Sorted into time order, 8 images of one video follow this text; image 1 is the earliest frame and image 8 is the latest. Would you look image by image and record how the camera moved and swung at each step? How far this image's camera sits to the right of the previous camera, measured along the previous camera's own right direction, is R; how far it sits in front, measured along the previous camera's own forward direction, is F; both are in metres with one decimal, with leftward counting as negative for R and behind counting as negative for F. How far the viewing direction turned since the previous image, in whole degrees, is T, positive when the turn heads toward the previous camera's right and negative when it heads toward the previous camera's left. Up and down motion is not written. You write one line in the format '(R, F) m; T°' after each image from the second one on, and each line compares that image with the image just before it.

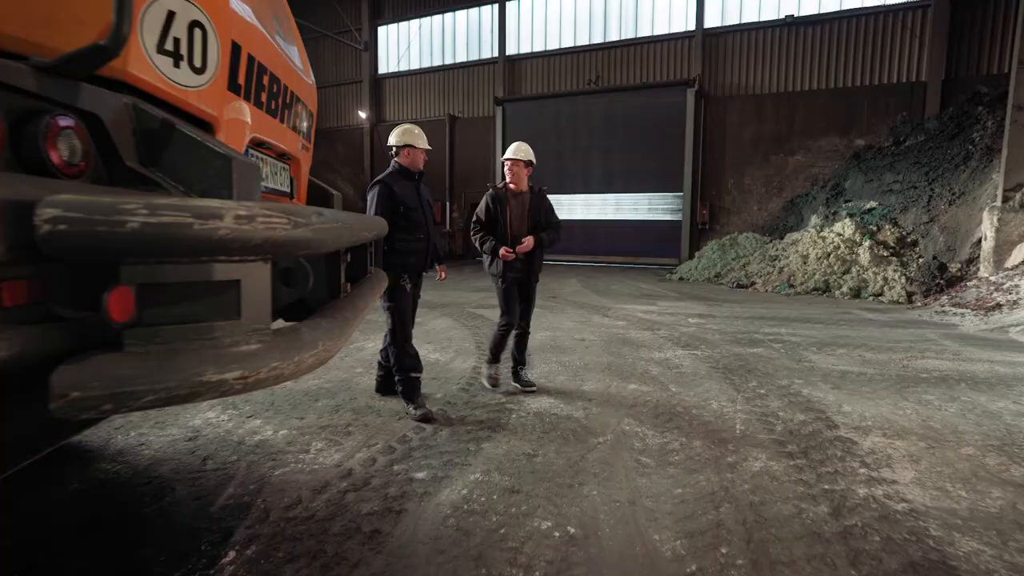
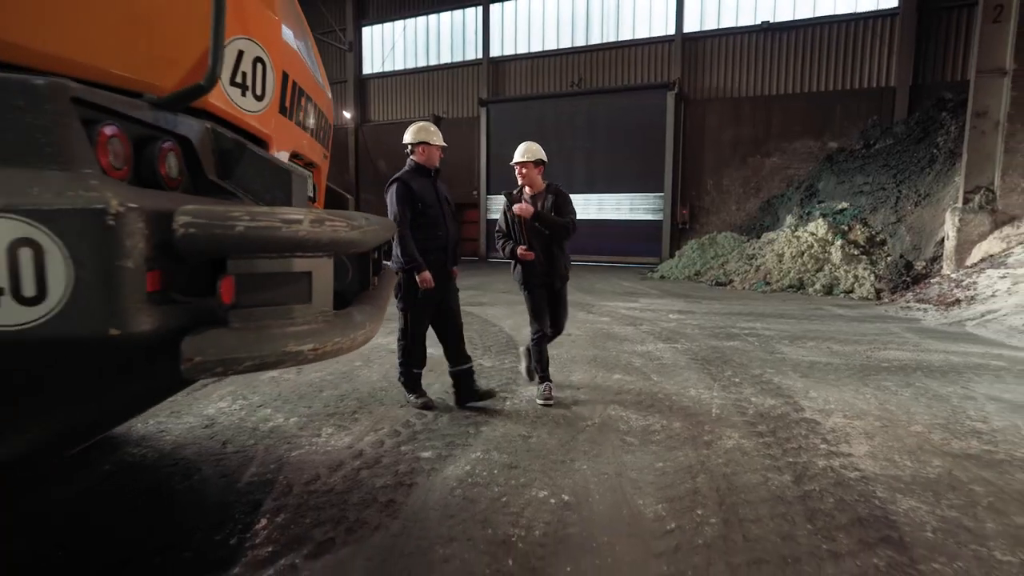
(-0.1, -0.3) m; +2°
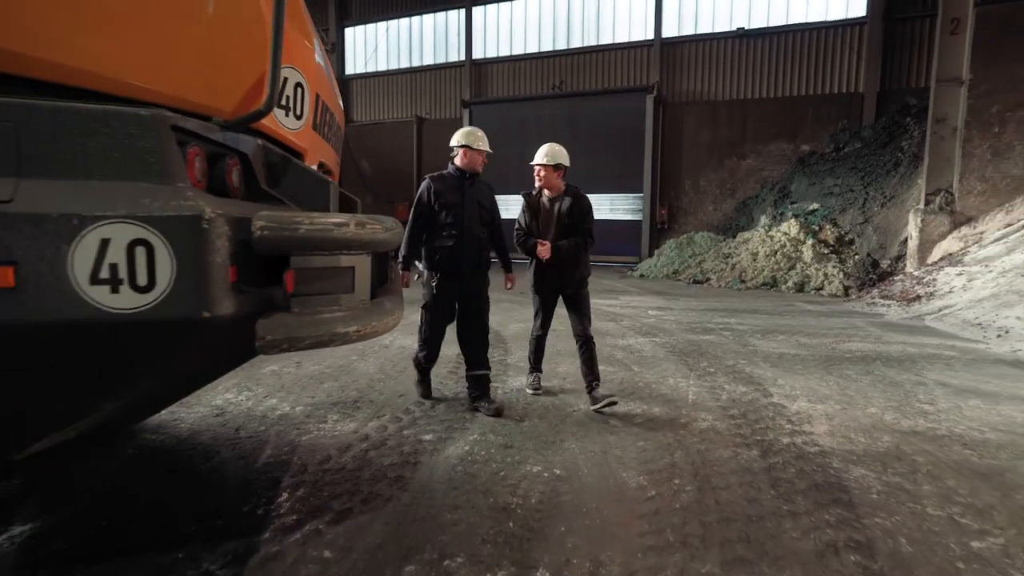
(-0.1, -0.2) m; +2°
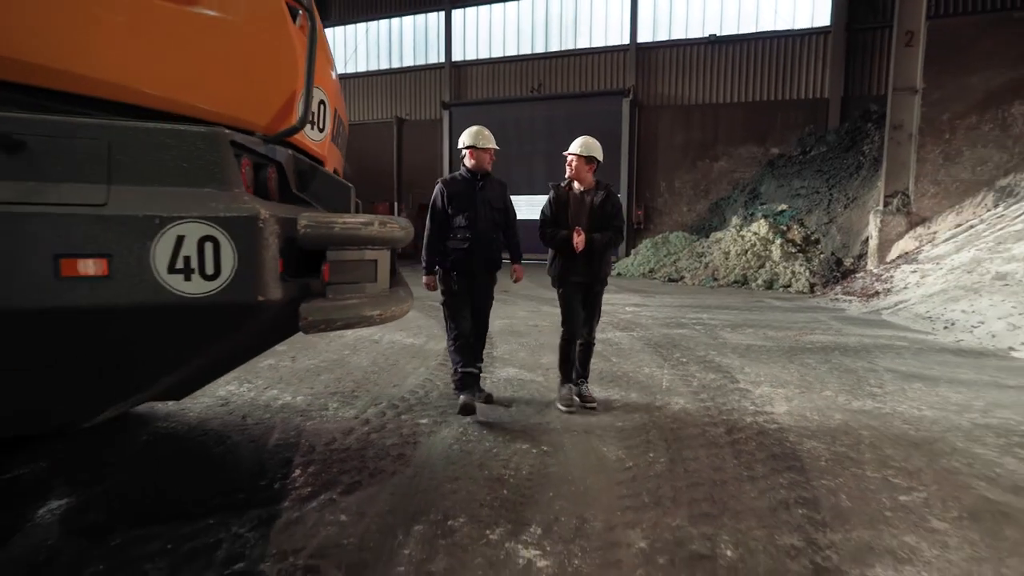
(-0.1, -0.3) m; +2°
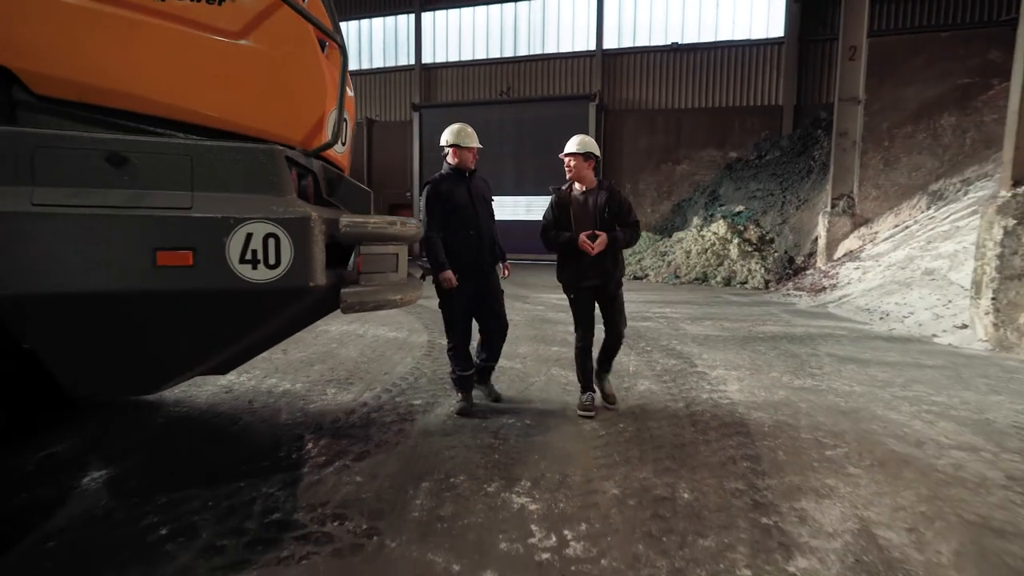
(-0.1, -0.4) m; +3°
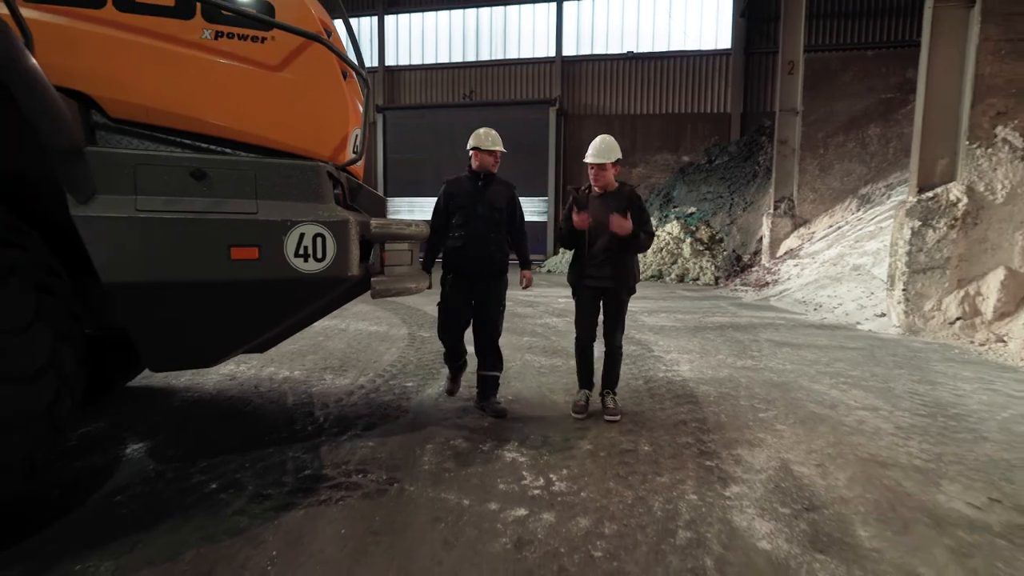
(-0.2, -0.5) m; +4°
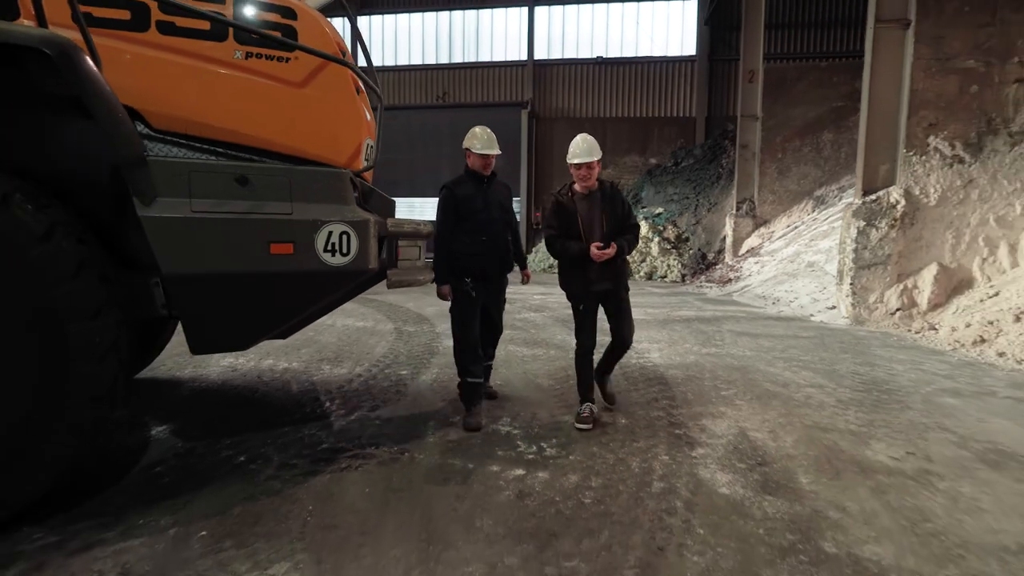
(-0.1, -0.4) m; +3°
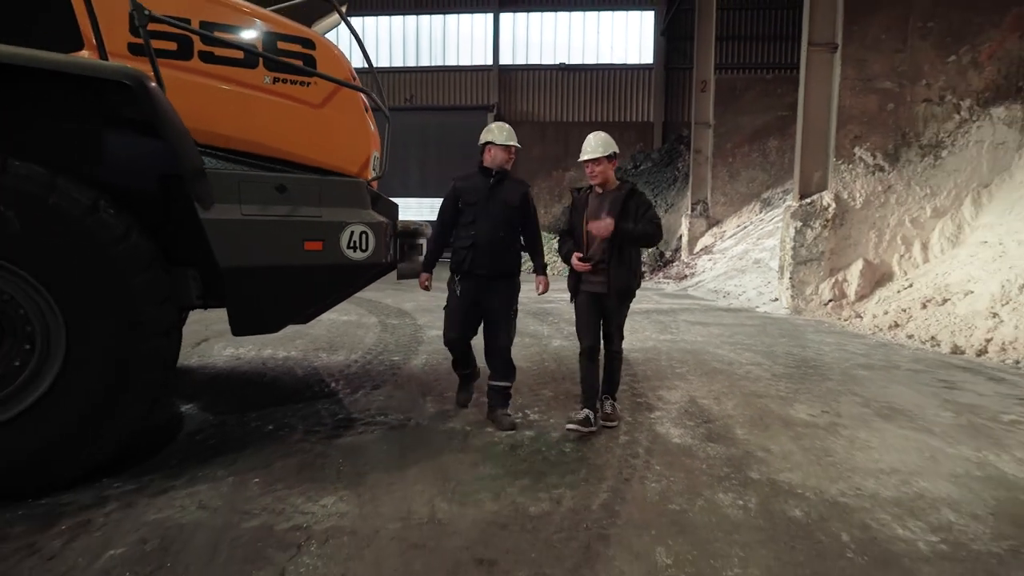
(-0.2, -0.5) m; +4°
